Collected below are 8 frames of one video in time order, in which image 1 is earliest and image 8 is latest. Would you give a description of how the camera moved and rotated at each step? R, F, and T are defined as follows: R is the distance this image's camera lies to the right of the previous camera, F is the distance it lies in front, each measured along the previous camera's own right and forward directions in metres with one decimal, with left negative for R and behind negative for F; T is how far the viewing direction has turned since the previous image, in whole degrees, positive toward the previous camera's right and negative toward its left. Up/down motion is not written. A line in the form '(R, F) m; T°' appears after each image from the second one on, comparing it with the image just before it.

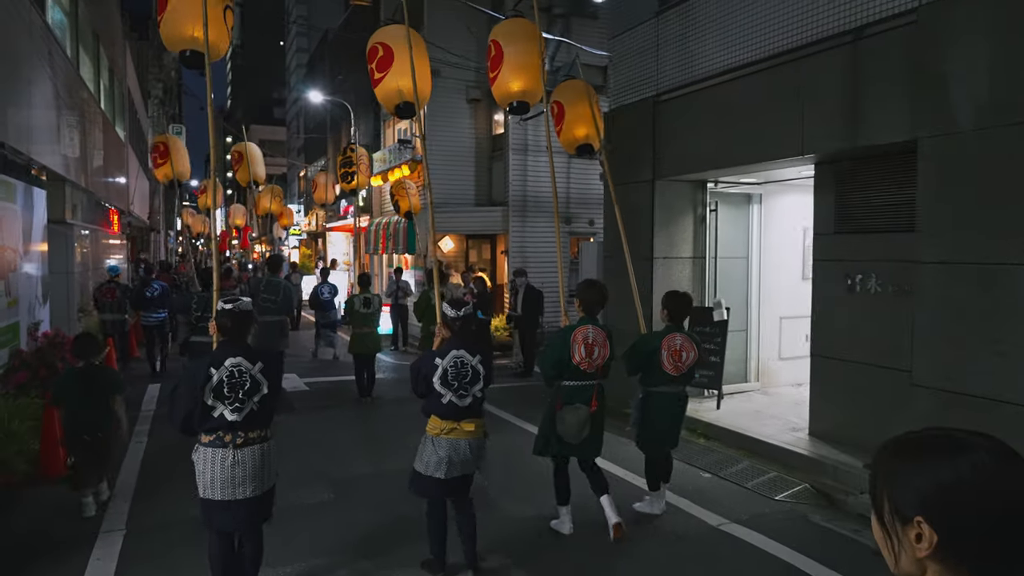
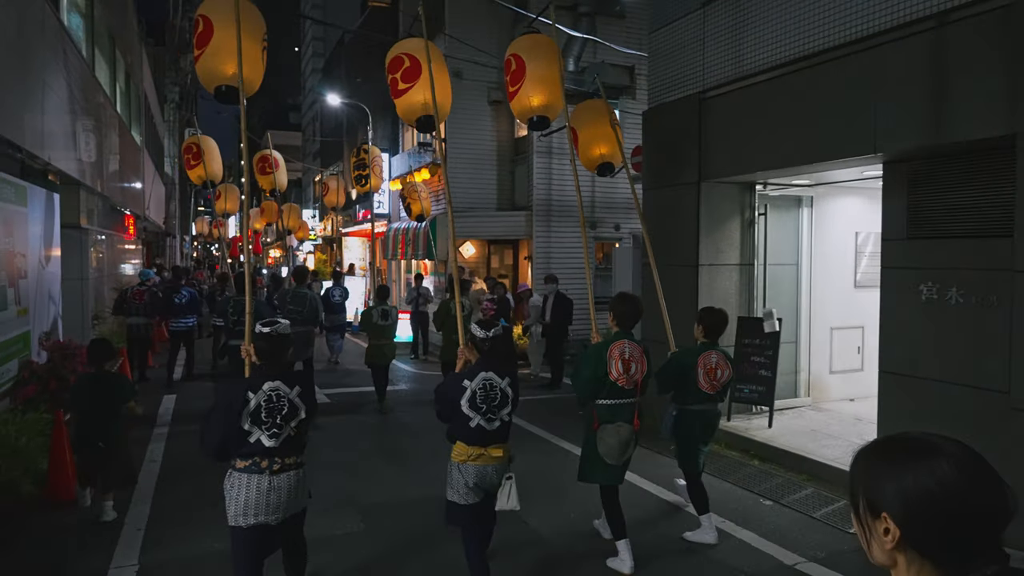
(-0.3, +0.5) m; -1°
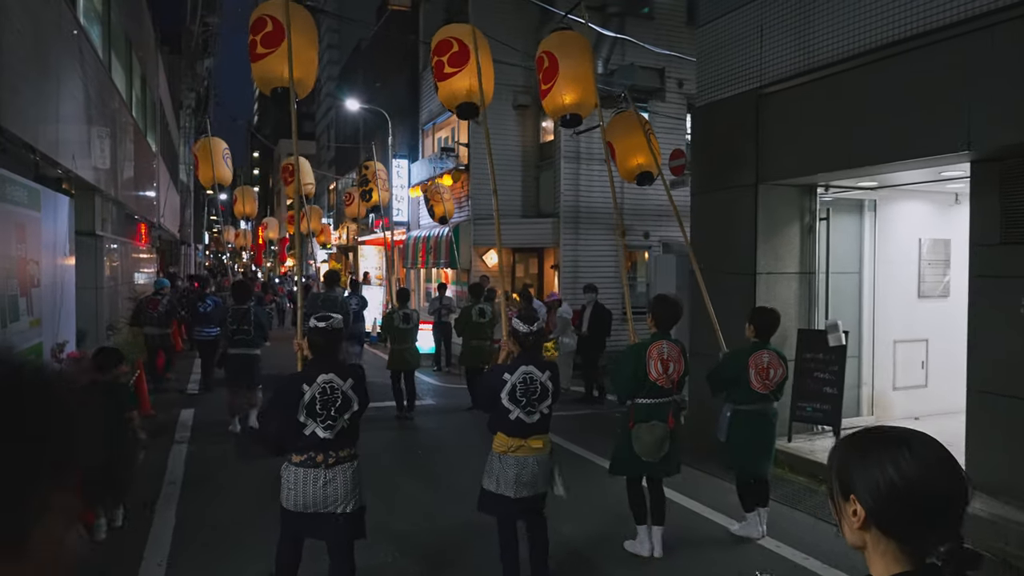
(-0.3, +0.5) m; -1°
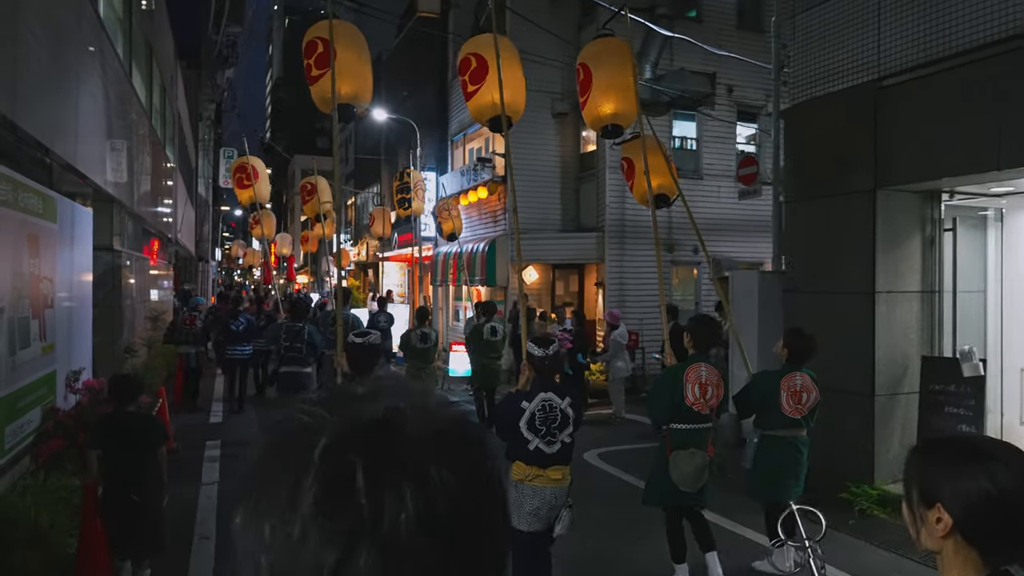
(-0.6, +0.9) m; -1°
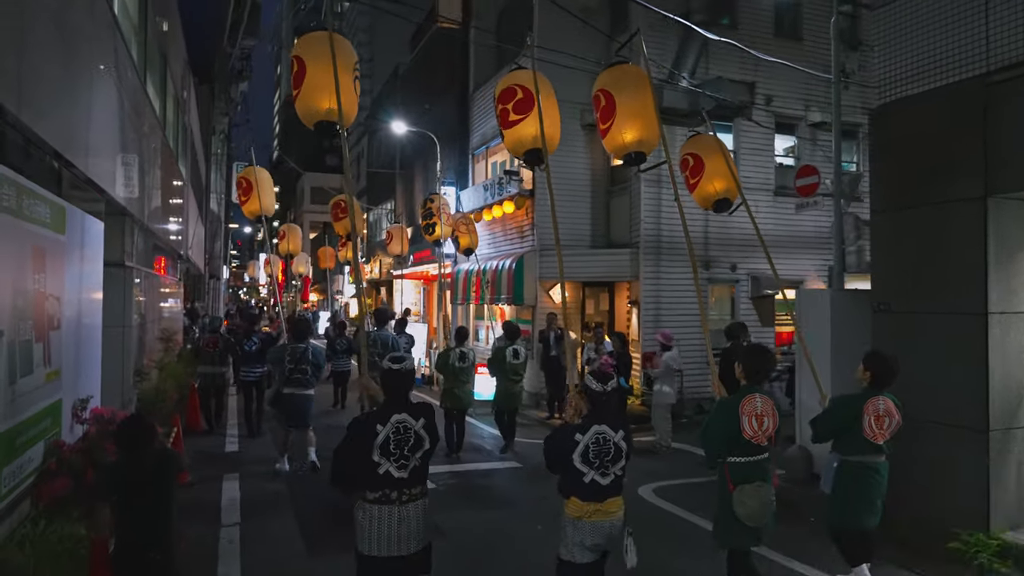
(-0.4, +0.7) m; 0°
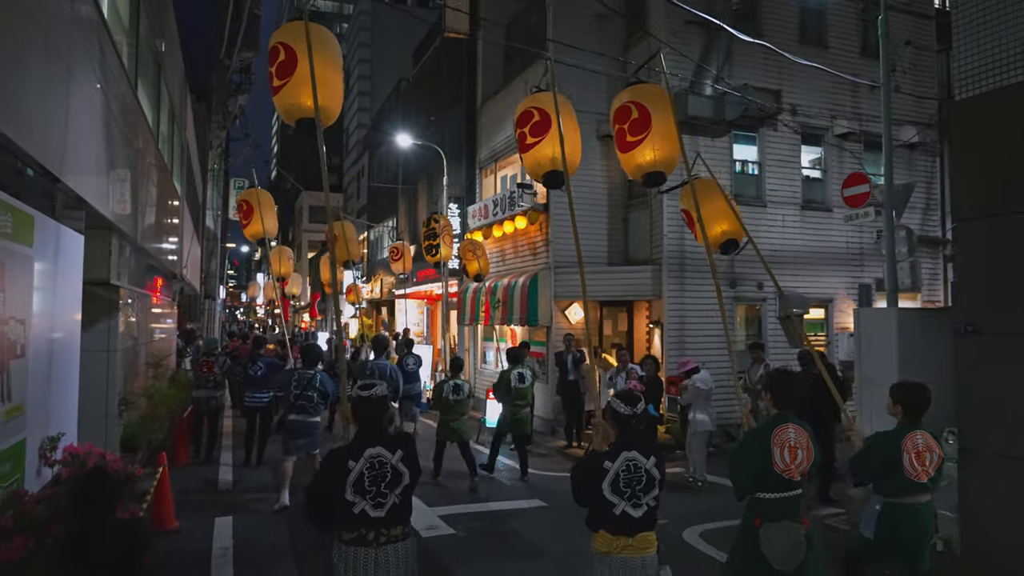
(-0.3, +0.8) m; 0°
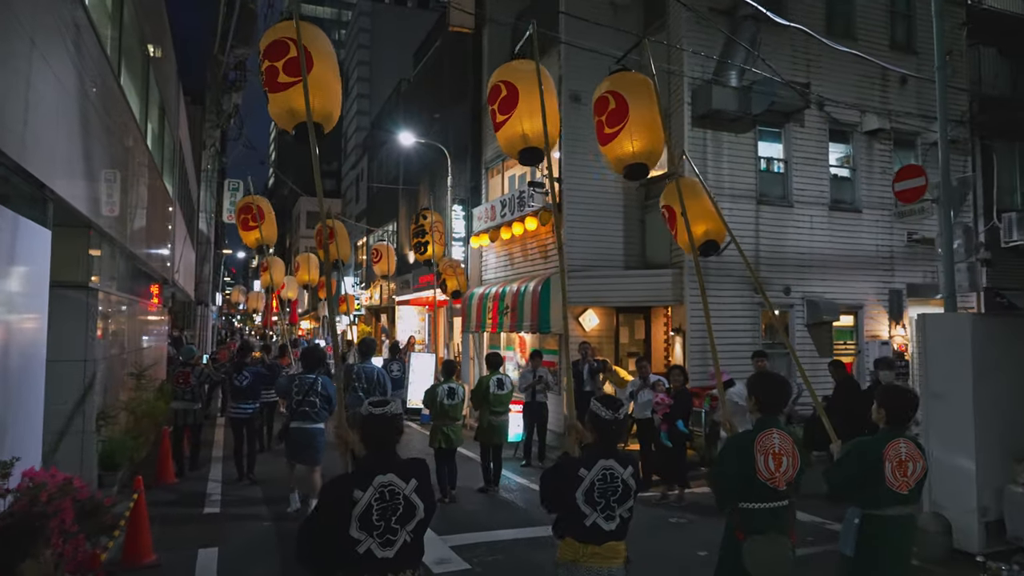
(-0.2, +0.8) m; 0°
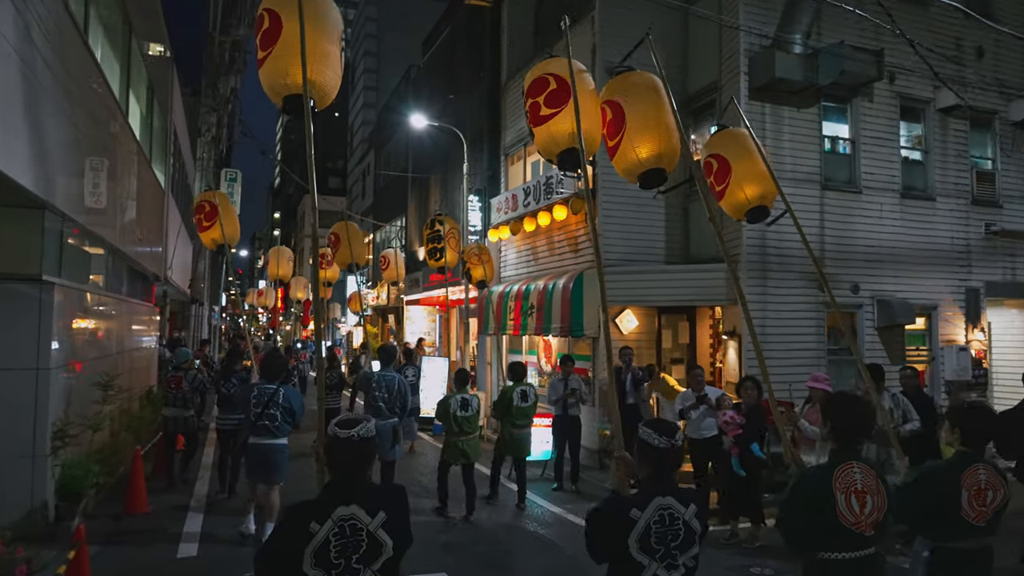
(-0.3, +1.4) m; 0°
